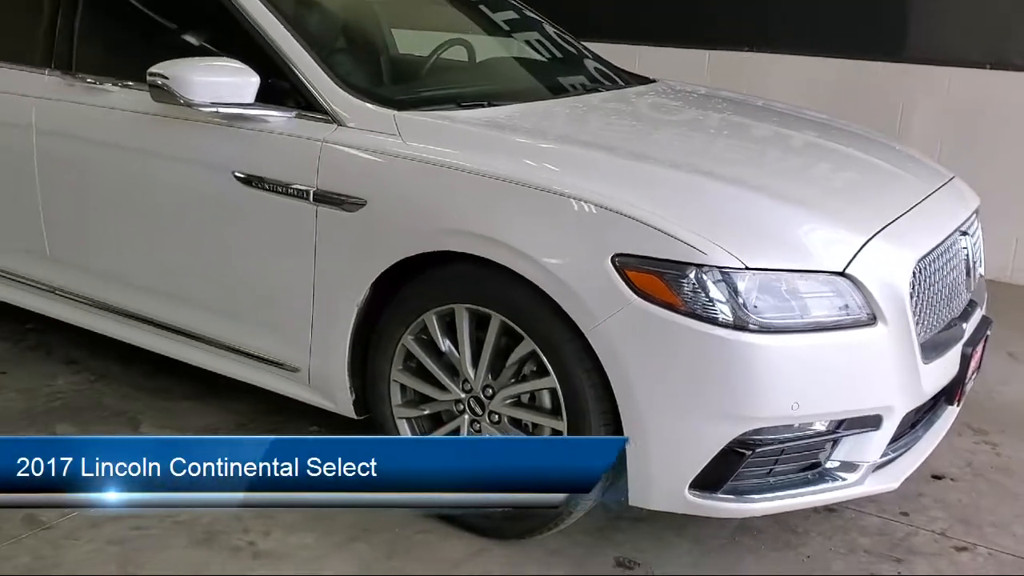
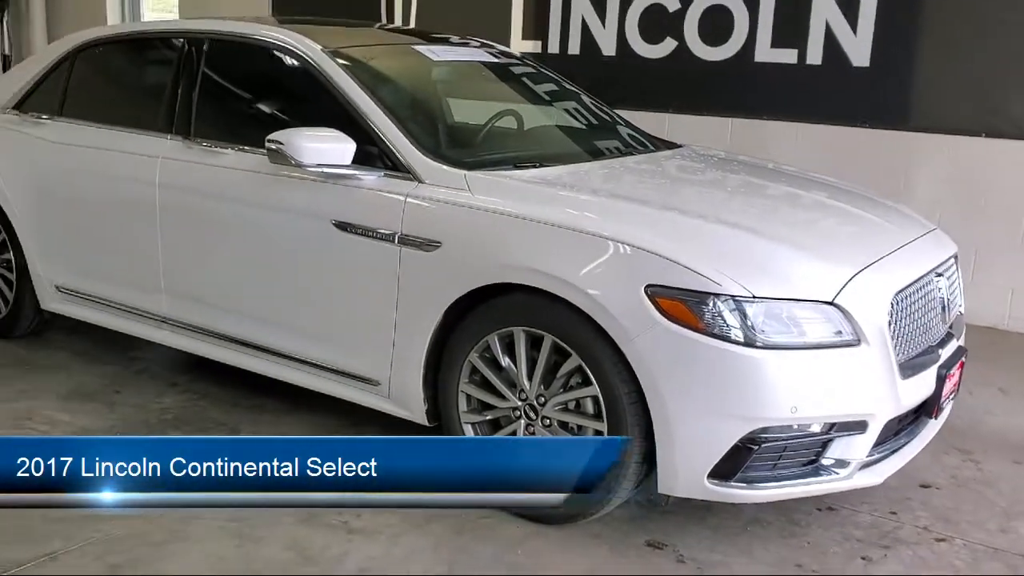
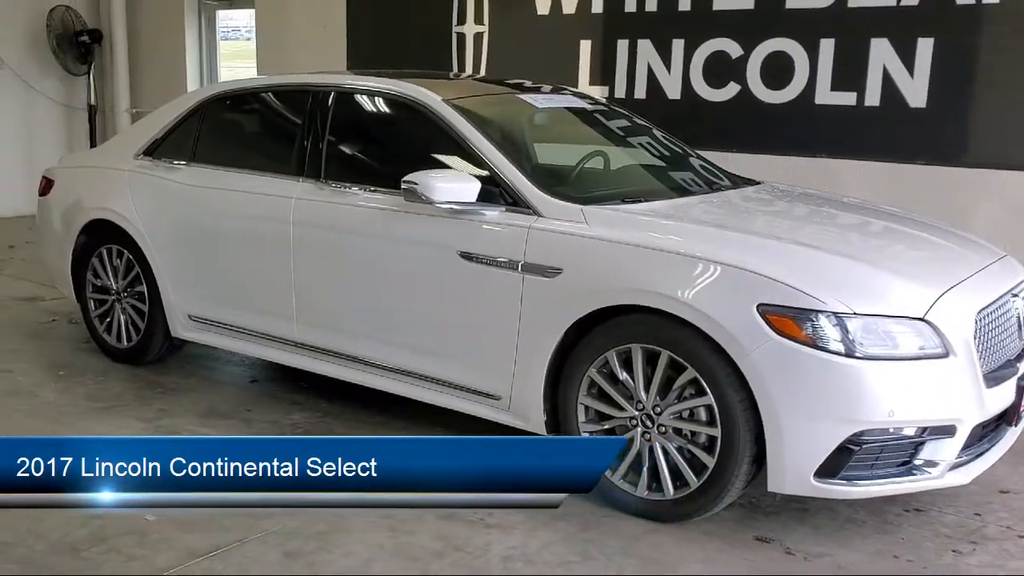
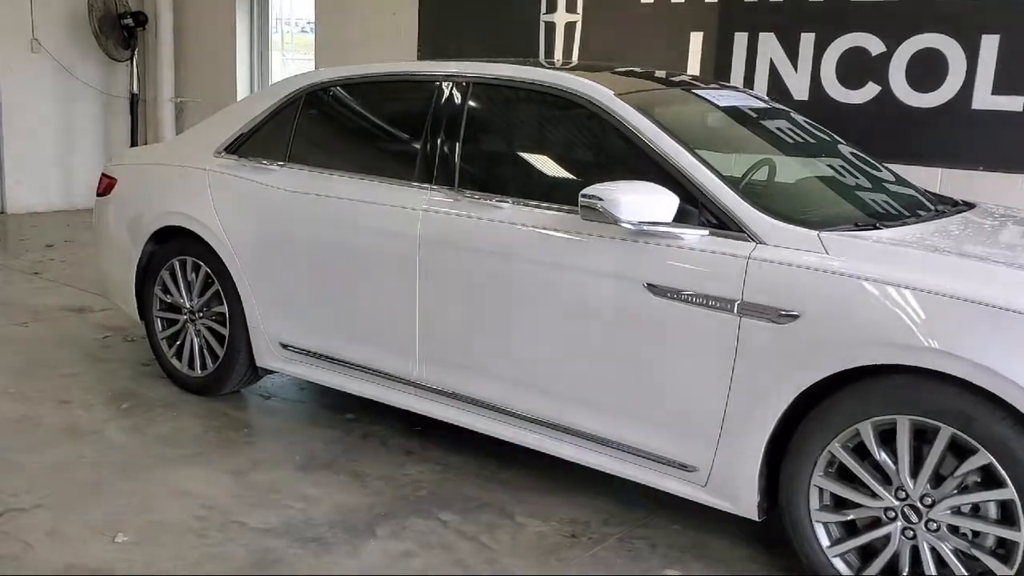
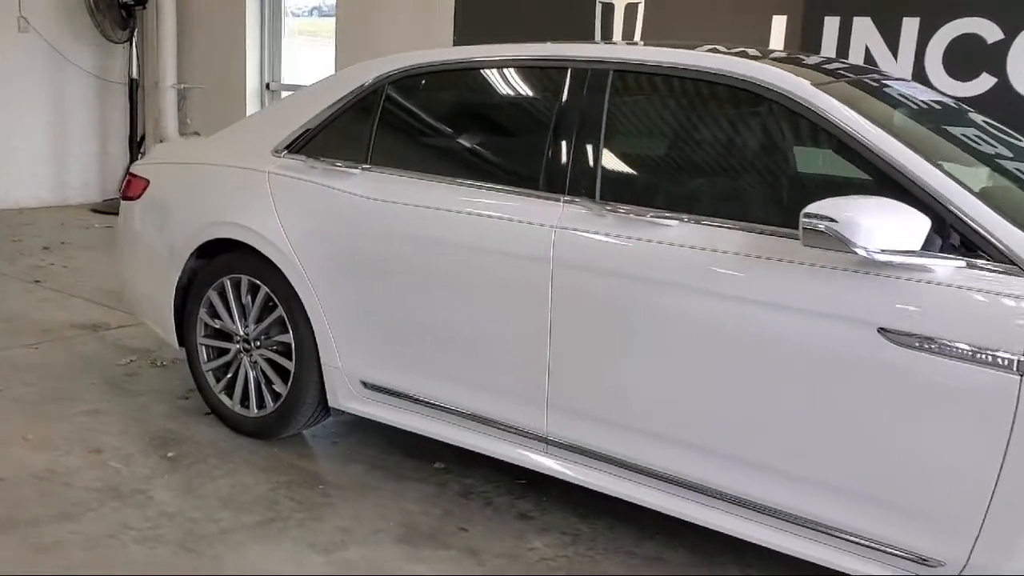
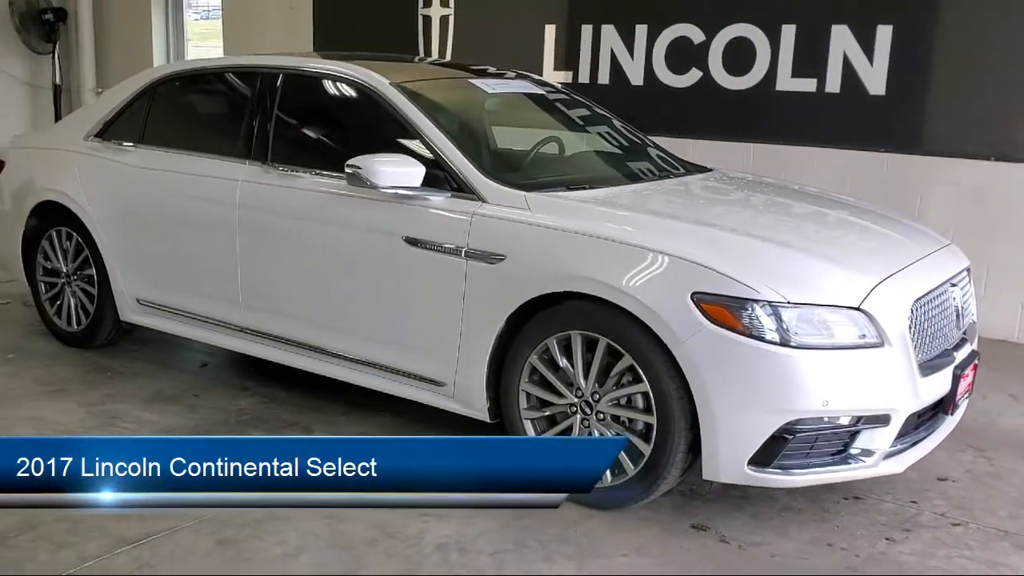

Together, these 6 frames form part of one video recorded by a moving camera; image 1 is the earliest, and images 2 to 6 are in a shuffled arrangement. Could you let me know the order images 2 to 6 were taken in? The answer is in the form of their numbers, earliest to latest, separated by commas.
2, 6, 3, 4, 5
